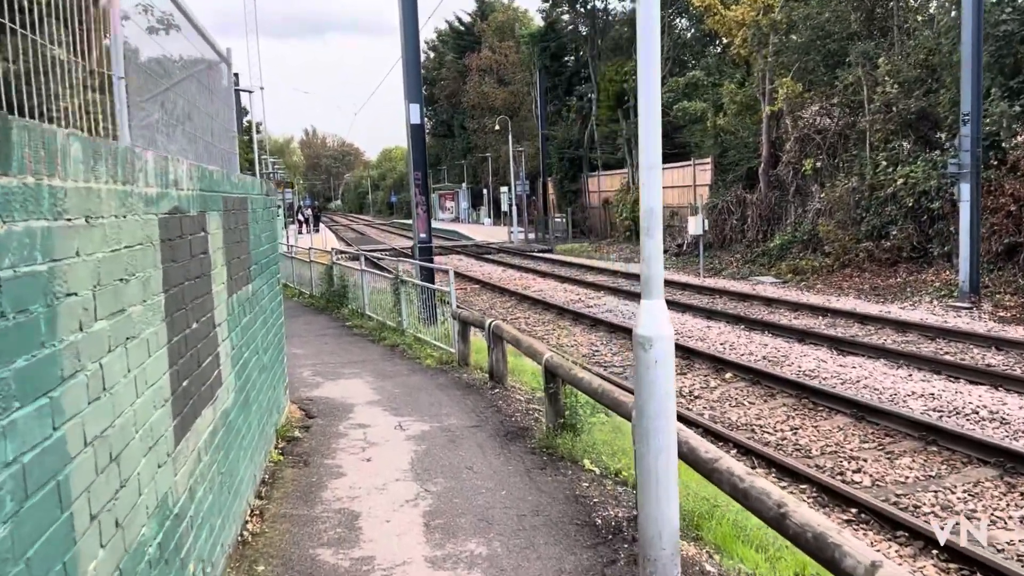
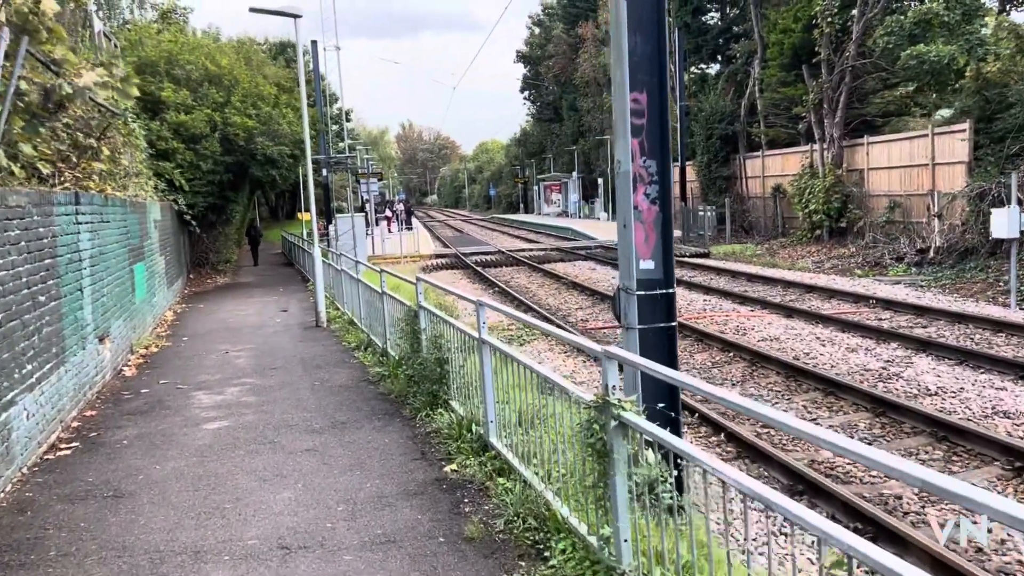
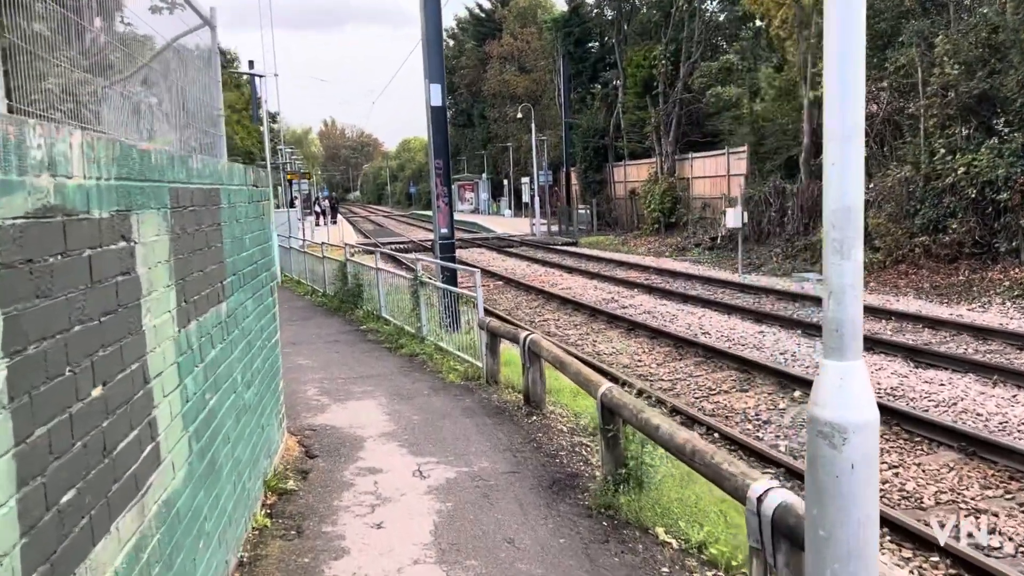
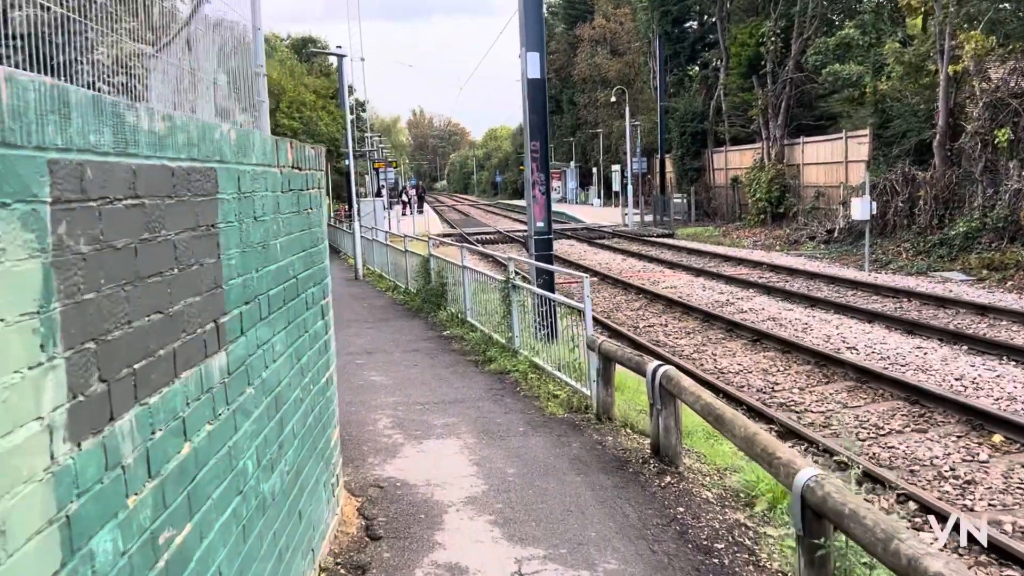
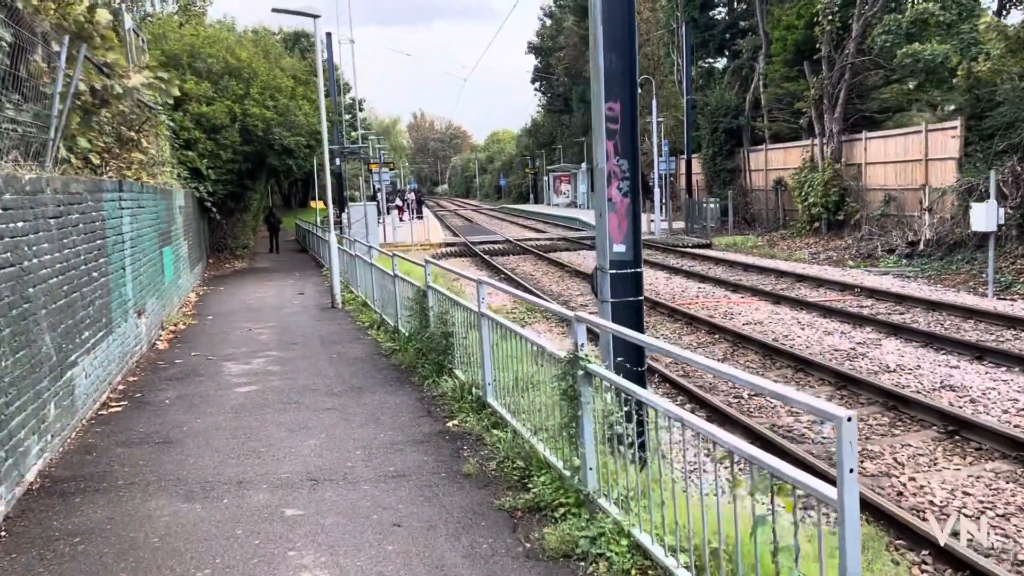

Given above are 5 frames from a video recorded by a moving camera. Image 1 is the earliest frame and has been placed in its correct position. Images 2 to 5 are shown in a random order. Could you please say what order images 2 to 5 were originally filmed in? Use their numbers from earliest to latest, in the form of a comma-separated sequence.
3, 4, 5, 2
